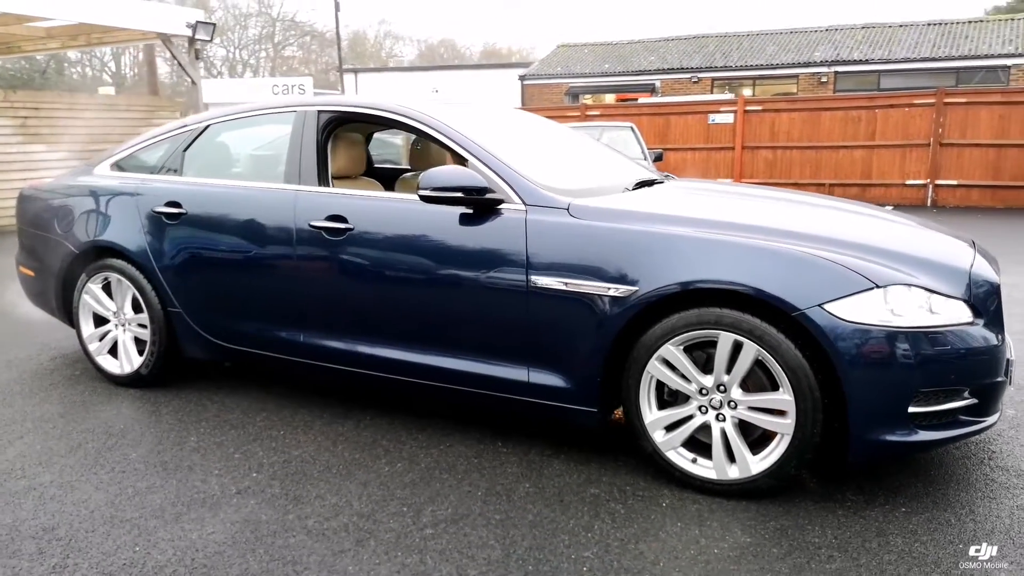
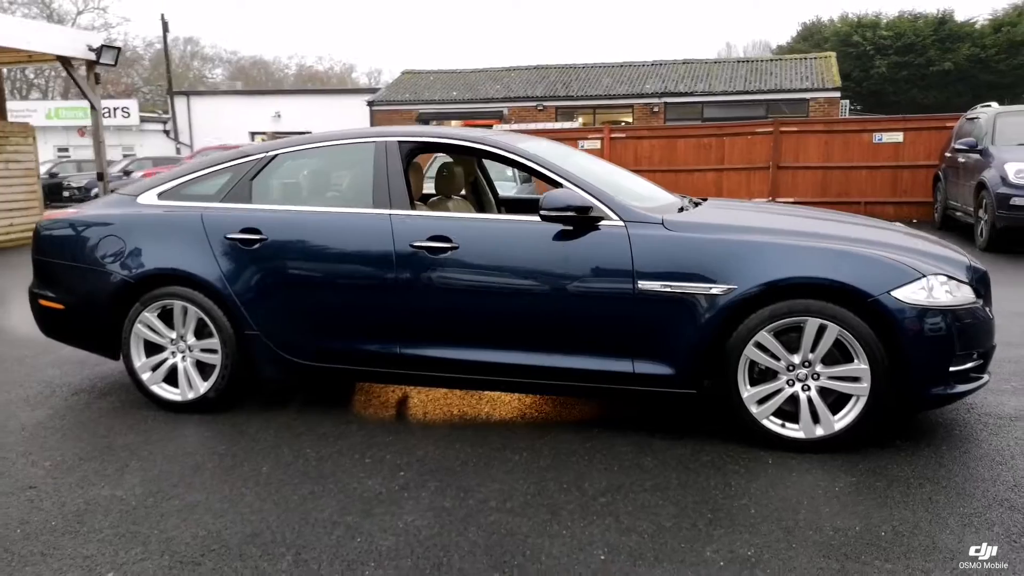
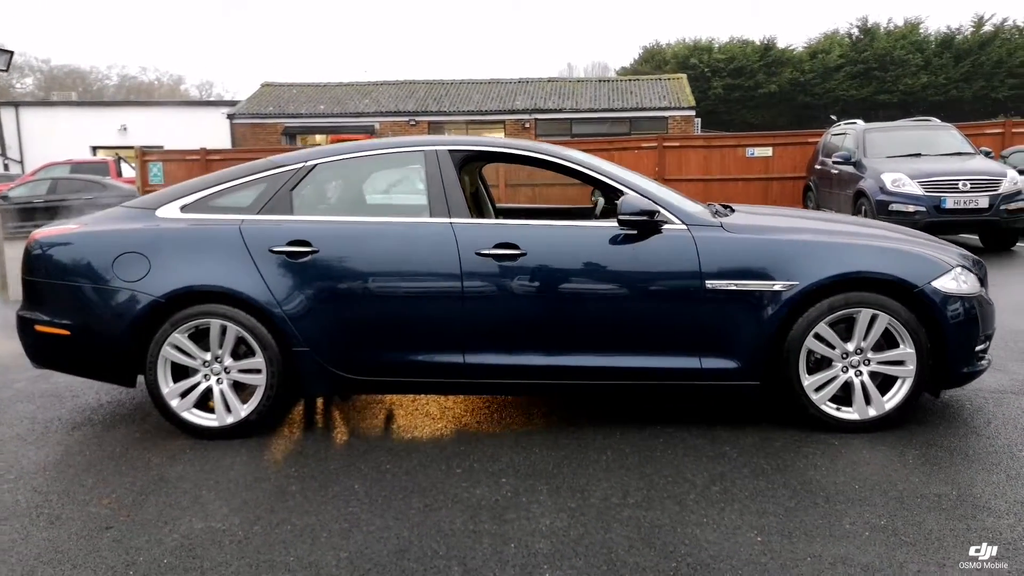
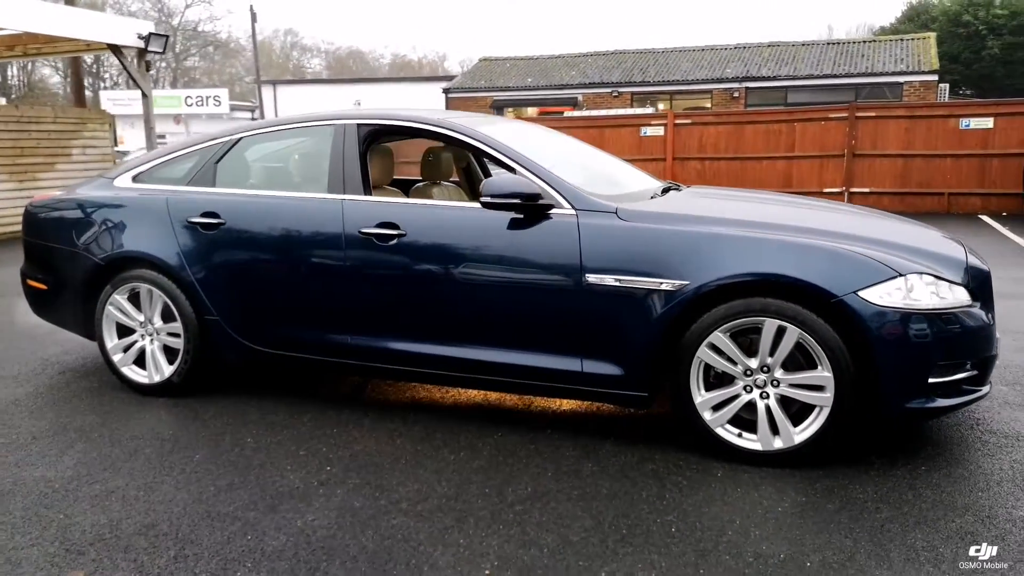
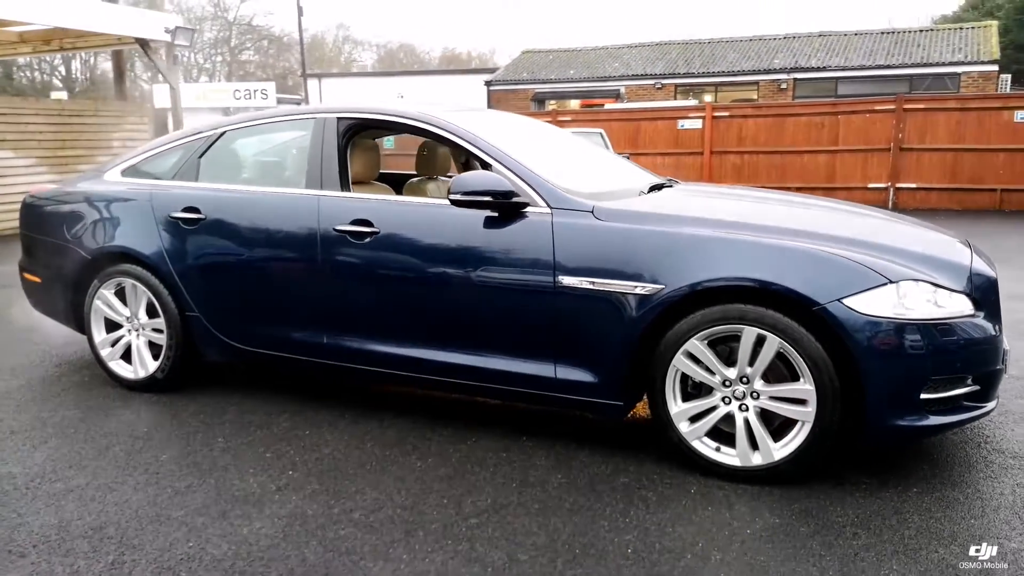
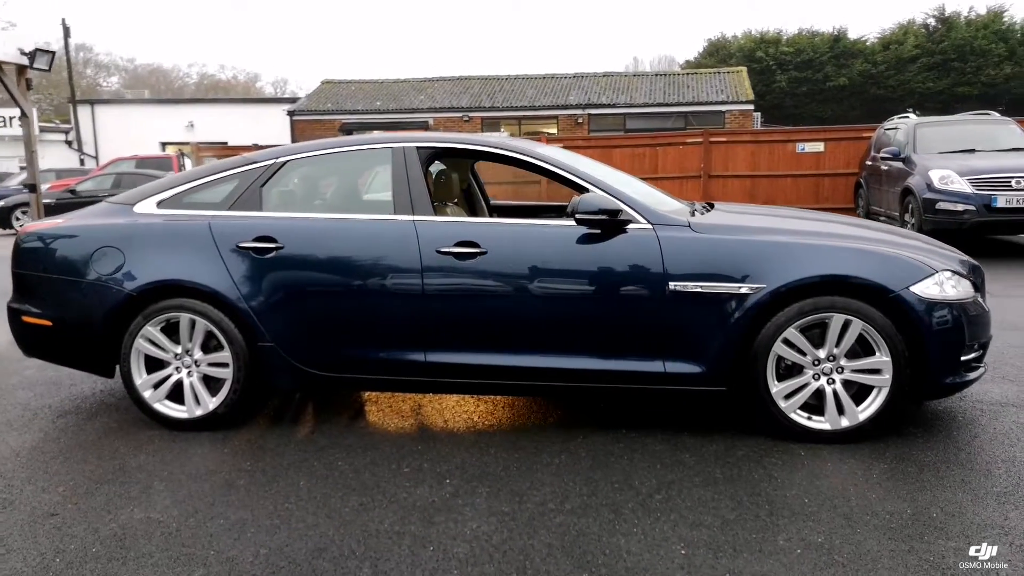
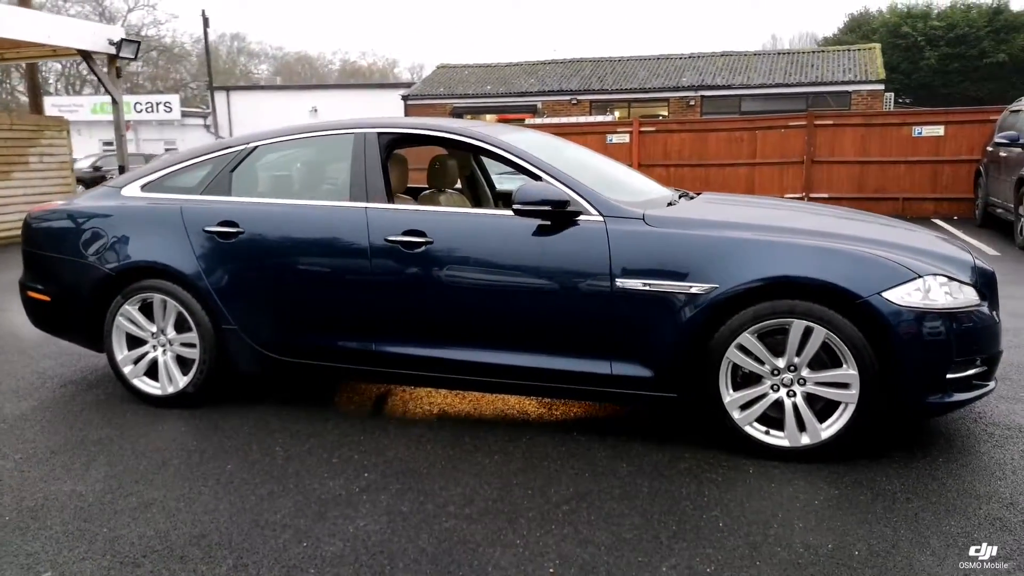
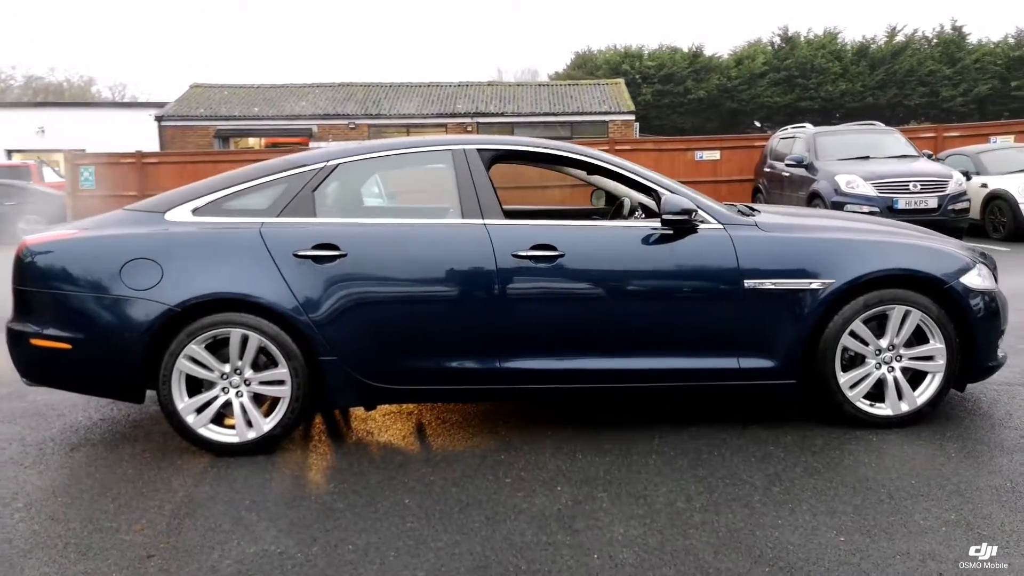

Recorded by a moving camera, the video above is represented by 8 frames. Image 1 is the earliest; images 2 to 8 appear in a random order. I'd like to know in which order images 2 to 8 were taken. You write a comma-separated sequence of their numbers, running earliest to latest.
5, 4, 7, 2, 6, 3, 8
